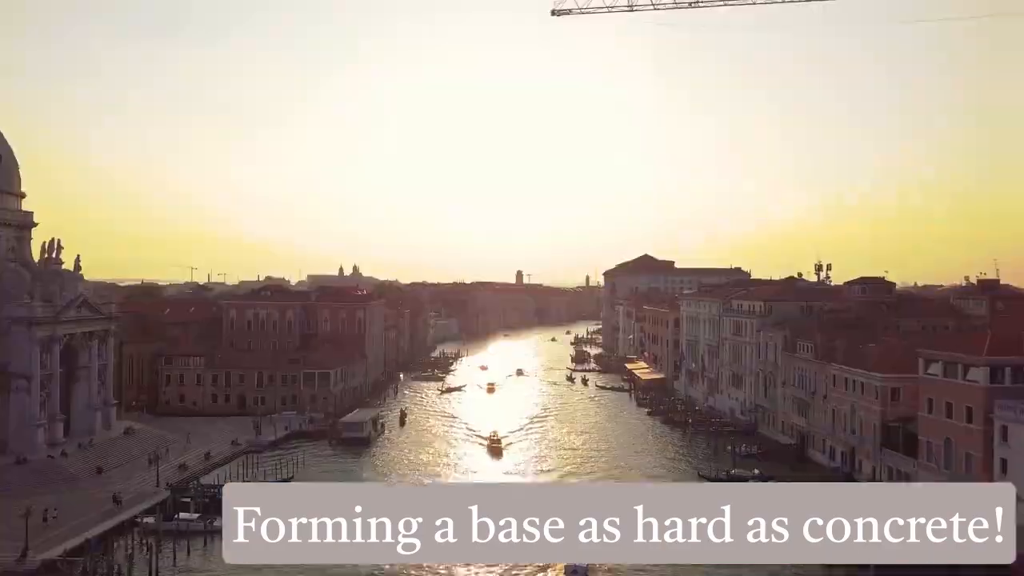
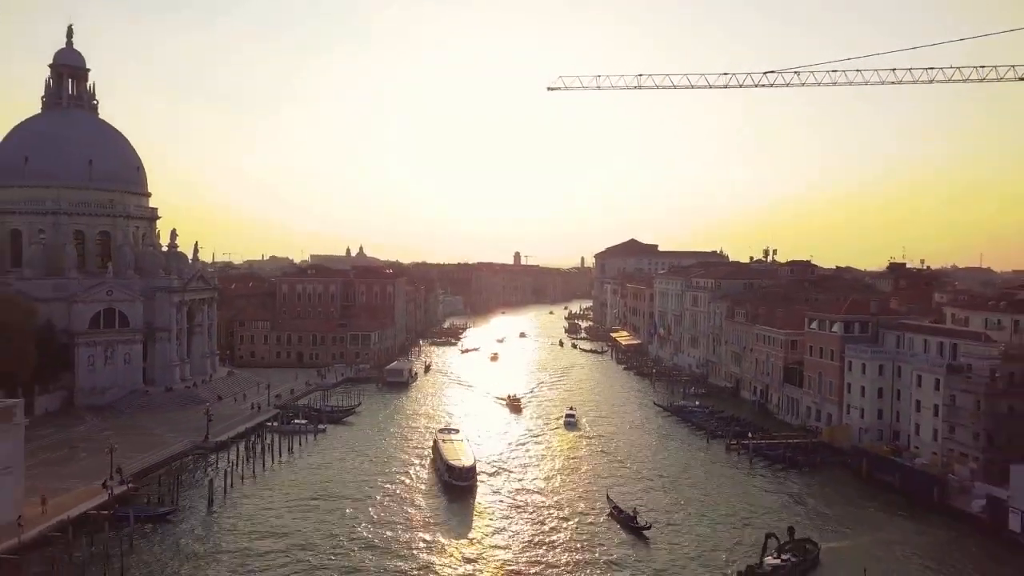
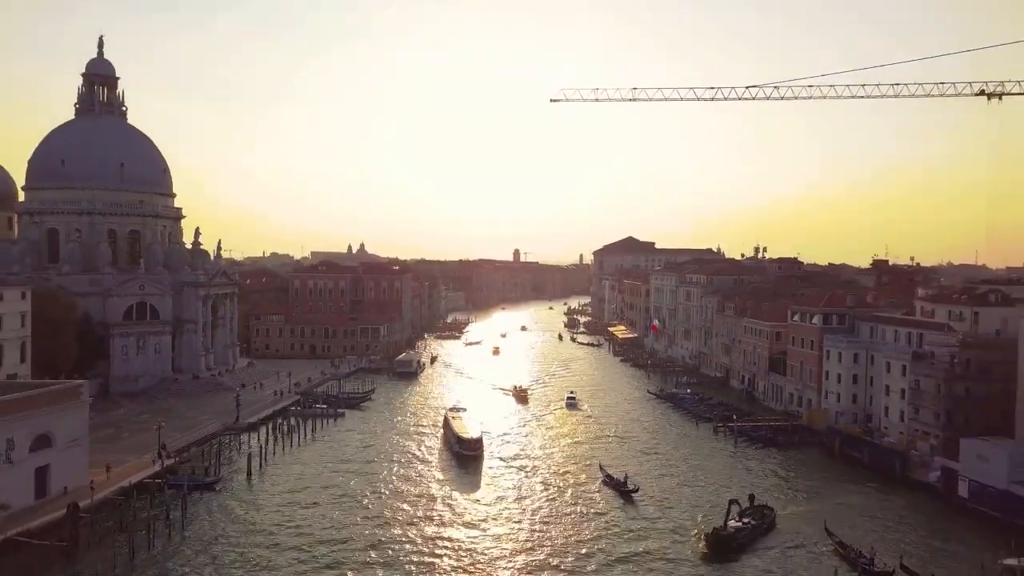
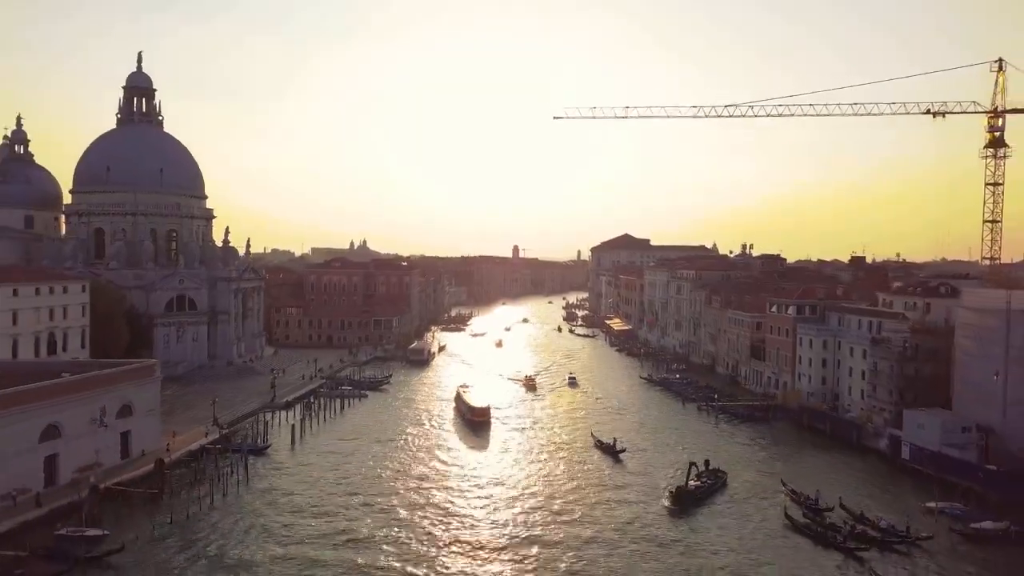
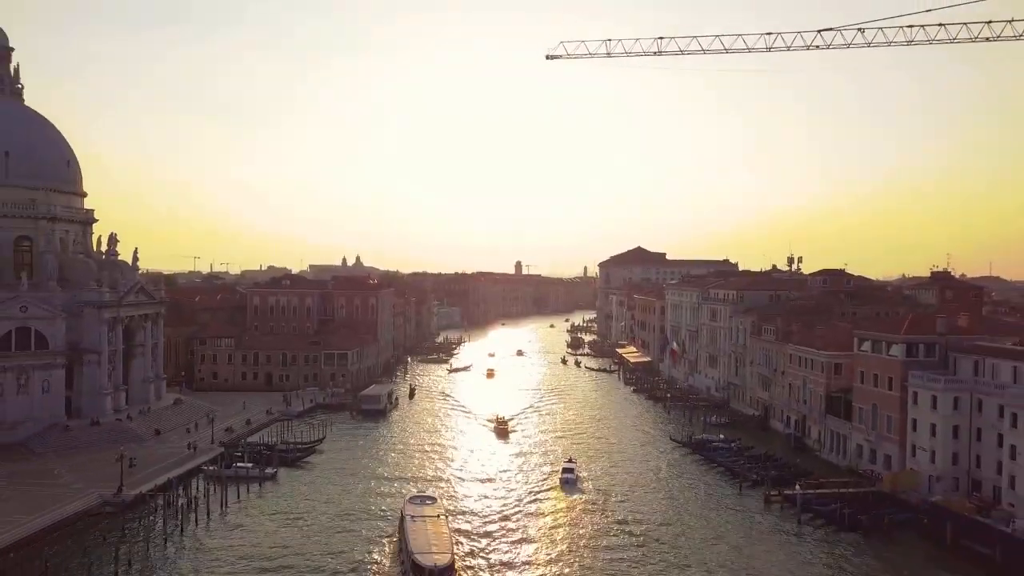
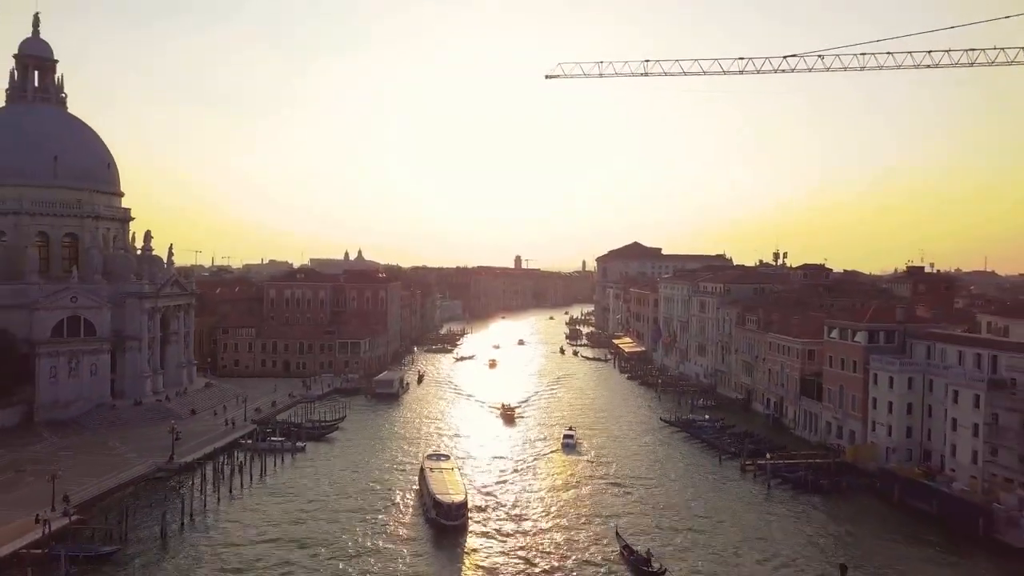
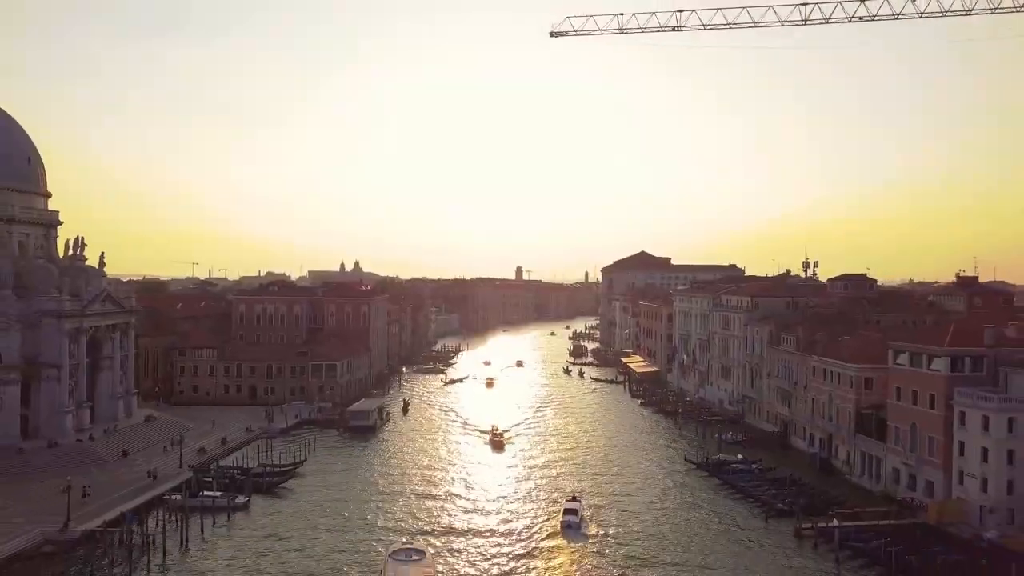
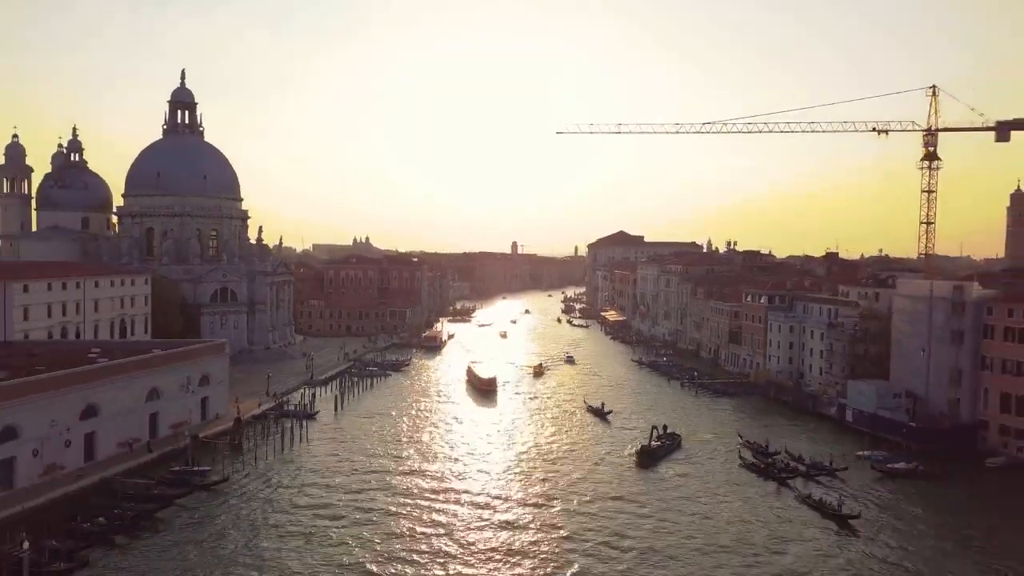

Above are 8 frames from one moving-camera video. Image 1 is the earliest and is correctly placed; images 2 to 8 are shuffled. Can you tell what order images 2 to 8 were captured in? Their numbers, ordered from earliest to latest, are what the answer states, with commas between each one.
7, 5, 6, 2, 3, 4, 8
